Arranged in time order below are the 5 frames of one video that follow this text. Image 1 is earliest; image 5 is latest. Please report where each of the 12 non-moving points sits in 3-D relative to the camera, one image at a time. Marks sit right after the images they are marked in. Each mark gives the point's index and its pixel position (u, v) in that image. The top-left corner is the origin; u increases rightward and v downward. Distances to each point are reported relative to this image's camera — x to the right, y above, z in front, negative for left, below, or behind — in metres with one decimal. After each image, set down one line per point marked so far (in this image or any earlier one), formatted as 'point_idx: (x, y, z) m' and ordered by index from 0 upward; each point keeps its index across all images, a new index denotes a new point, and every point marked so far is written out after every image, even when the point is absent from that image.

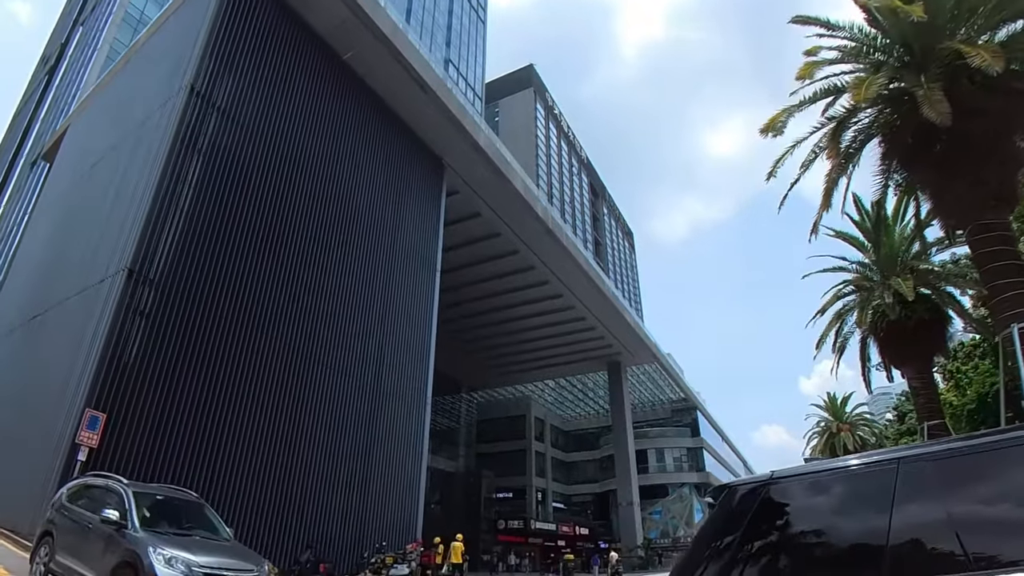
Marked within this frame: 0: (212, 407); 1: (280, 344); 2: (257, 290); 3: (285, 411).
0: (-7.9, -3.2, +16.6) m
1: (-7.0, -1.7, +19.0) m
2: (-7.6, -0.1, +18.6) m
3: (-6.7, -3.6, +18.6) m
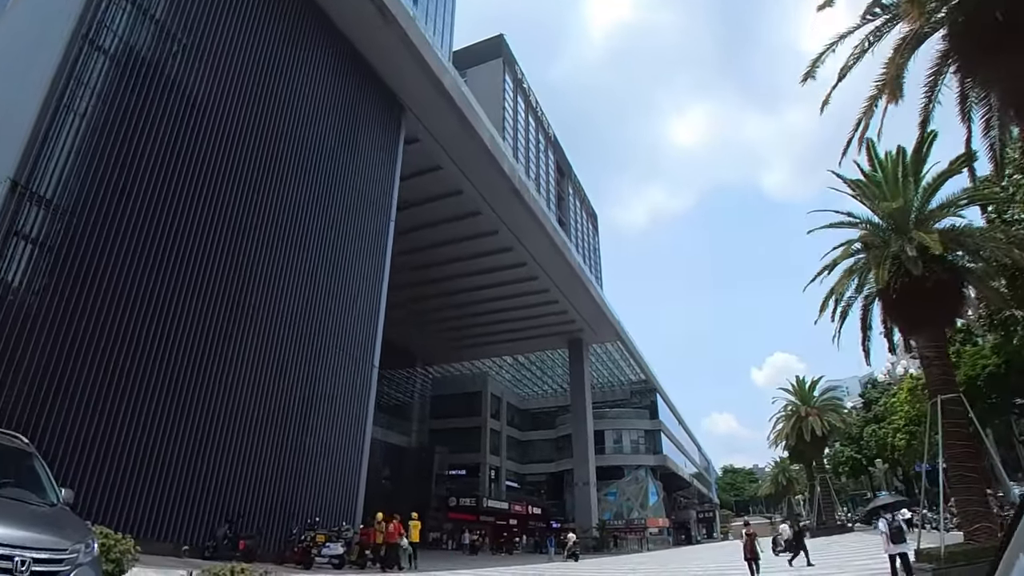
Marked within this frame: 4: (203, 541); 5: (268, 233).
0: (-8.8, -1.5, +13.9) m
1: (-8.0, 0.0, +16.3) m
2: (-8.4, +1.7, +15.9) m
3: (-7.8, -1.9, +16.0) m
4: (-7.3, -6.0, +14.9) m
5: (-7.2, +1.6, +18.6) m
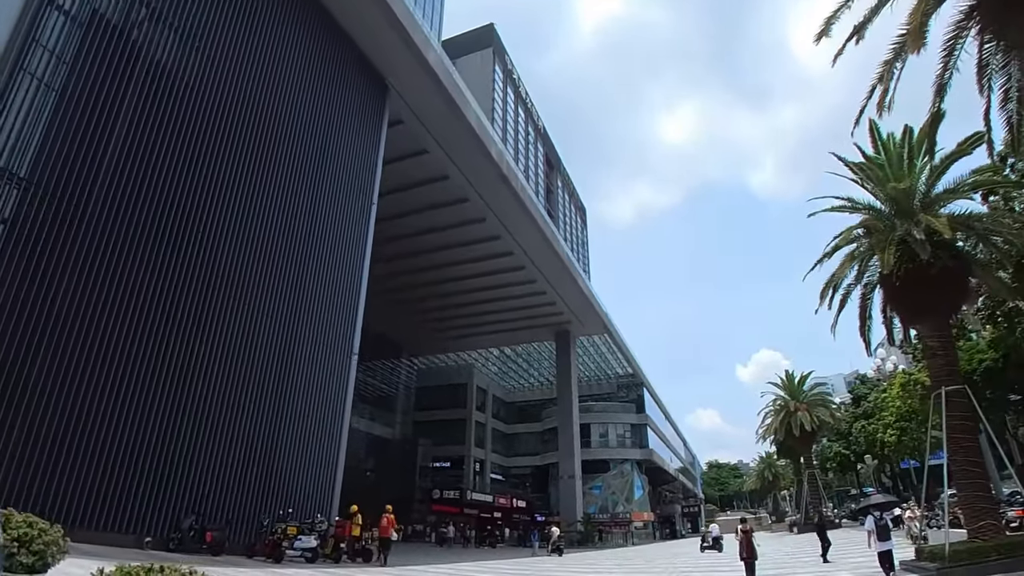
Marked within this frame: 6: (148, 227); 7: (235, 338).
0: (-9.1, -1.0, +13.1) m
1: (-8.3, +0.5, +15.5) m
2: (-8.7, +2.2, +15.0) m
3: (-8.1, -1.4, +15.2) m
4: (-7.7, -5.5, +14.1) m
5: (-7.5, +2.2, +17.7) m
6: (-8.6, +1.5, +15.1) m
7: (-7.4, -1.2, +16.9) m
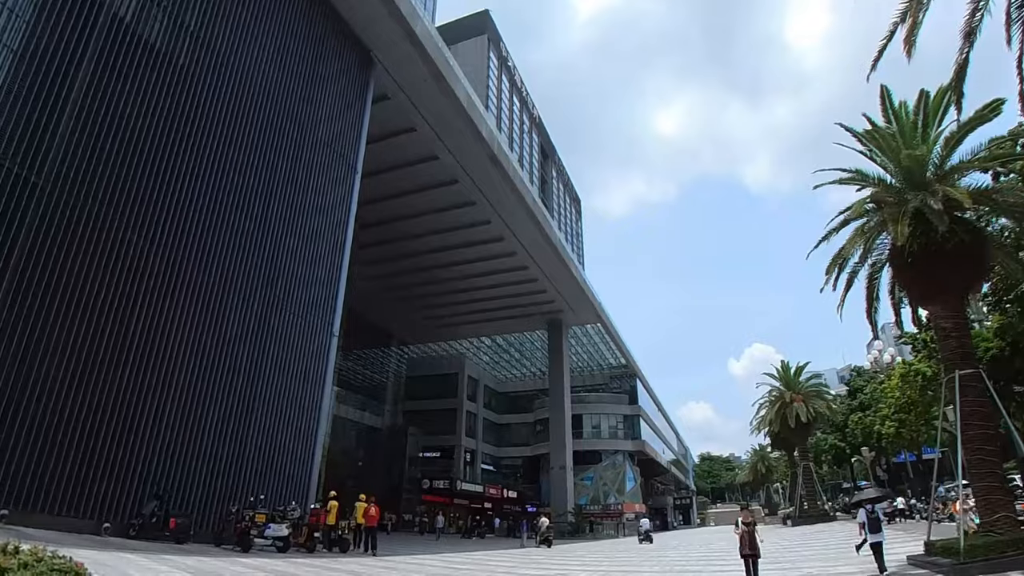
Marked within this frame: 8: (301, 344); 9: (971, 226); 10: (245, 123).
0: (-9.3, -0.4, +12.1) m
1: (-8.6, +1.2, +14.6) m
2: (-9.0, +2.8, +14.1) m
3: (-8.4, -0.8, +14.3) m
4: (-8.0, -4.9, +13.3) m
5: (-7.8, +2.8, +16.8) m
6: (-8.9, +2.1, +14.1) m
7: (-7.7, -0.6, +16.0) m
8: (-6.3, -1.8, +19.2) m
9: (+8.3, +1.1, +11.5) m
10: (-7.4, +4.7, +18.2) m
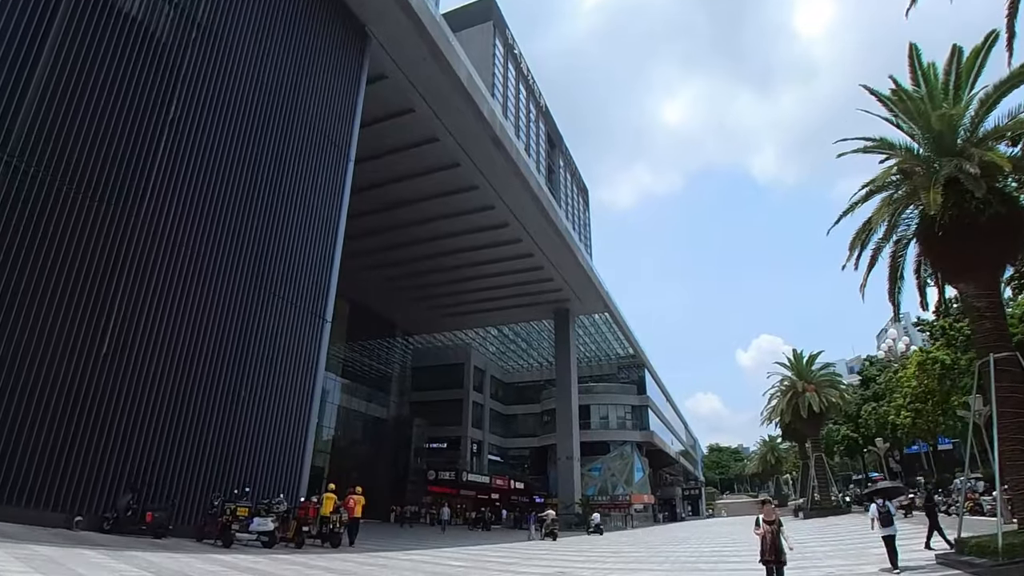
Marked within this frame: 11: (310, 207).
0: (-9.4, 0.0, +11.5) m
1: (-8.6, +1.5, +13.9) m
2: (-9.0, +3.2, +13.4) m
3: (-8.4, -0.4, +13.6) m
4: (-8.0, -4.5, +12.7) m
5: (-7.8, +3.2, +16.0) m
6: (-8.9, +2.5, +13.4) m
7: (-7.7, -0.2, +15.3) m
8: (-6.2, -1.3, +18.5) m
9: (+8.2, +1.5, +10.5) m
10: (-7.4, +5.1, +17.4) m
11: (-6.2, +2.3, +19.7) m
